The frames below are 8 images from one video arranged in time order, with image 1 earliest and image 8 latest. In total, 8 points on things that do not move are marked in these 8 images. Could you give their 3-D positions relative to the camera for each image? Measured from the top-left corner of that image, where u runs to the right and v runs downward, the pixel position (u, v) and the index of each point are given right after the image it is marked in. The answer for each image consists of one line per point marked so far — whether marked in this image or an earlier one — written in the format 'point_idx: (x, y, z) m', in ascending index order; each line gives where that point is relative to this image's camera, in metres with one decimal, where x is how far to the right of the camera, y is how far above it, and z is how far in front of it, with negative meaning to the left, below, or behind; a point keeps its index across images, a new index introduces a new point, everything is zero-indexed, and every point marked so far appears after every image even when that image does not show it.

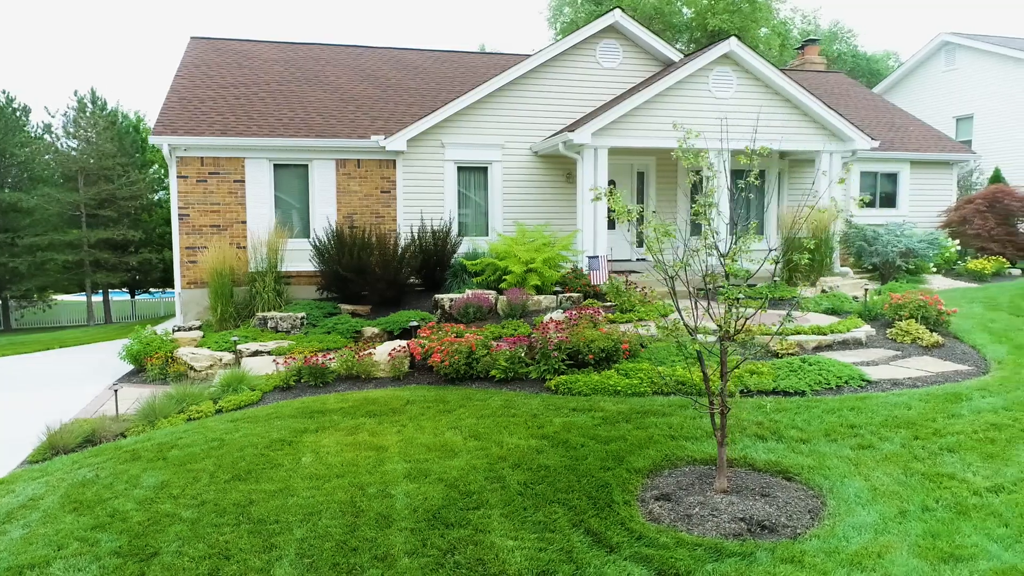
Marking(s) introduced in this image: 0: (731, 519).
0: (+1.1, -1.2, +3.9) m
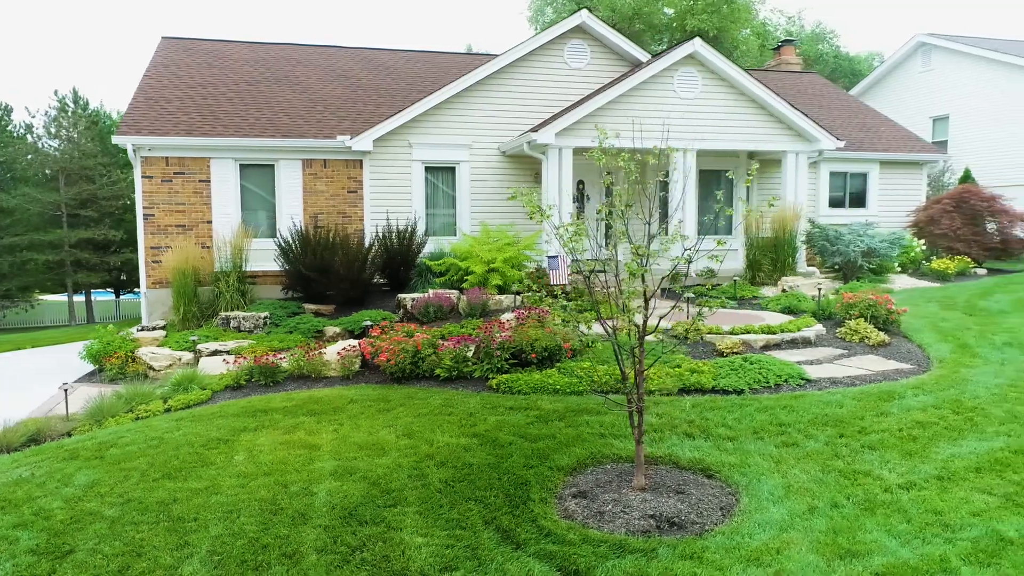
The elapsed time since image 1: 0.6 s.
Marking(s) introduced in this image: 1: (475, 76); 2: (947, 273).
0: (+0.7, -1.2, +3.9) m
1: (-0.6, +3.3, +11.4) m
2: (+6.7, +0.2, +11.5) m
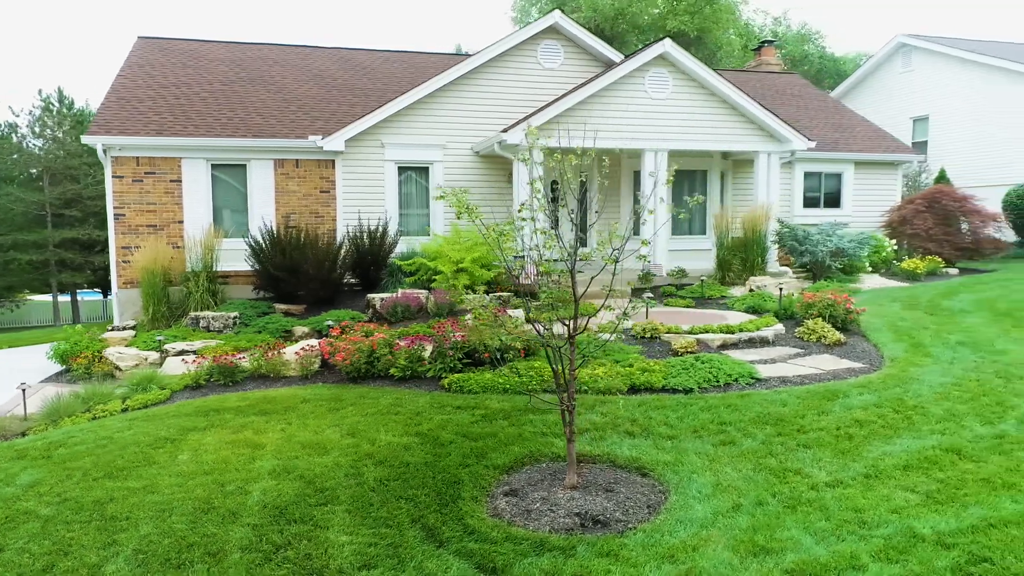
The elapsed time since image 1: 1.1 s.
0: (+0.3, -1.2, +4.0) m
1: (-1.0, +3.3, +11.4) m
2: (+6.3, +0.2, +11.6) m
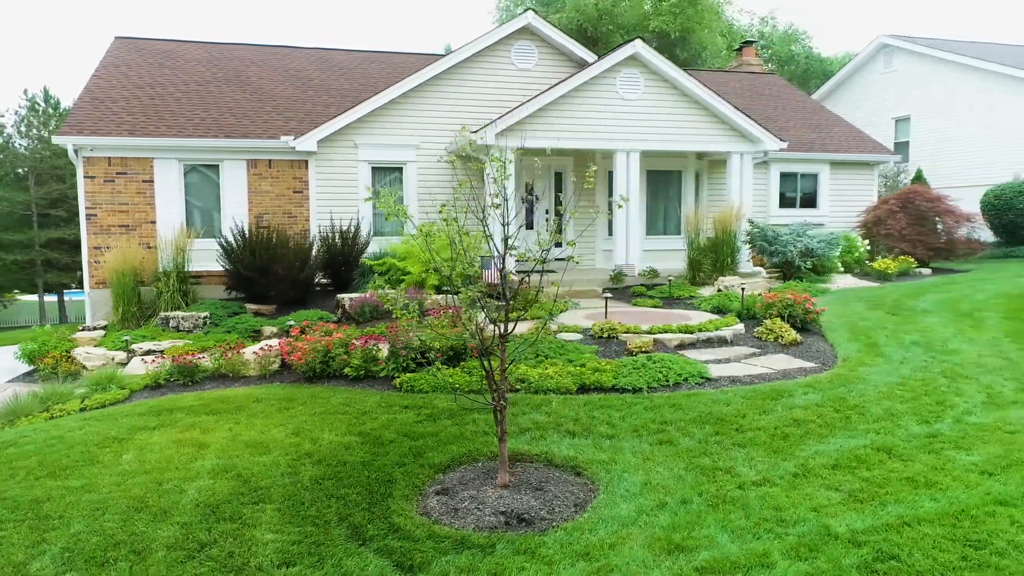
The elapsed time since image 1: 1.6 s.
0: (-0.1, -1.2, +4.0) m
1: (-1.4, +3.3, +11.5) m
2: (+5.9, +0.2, +11.7) m
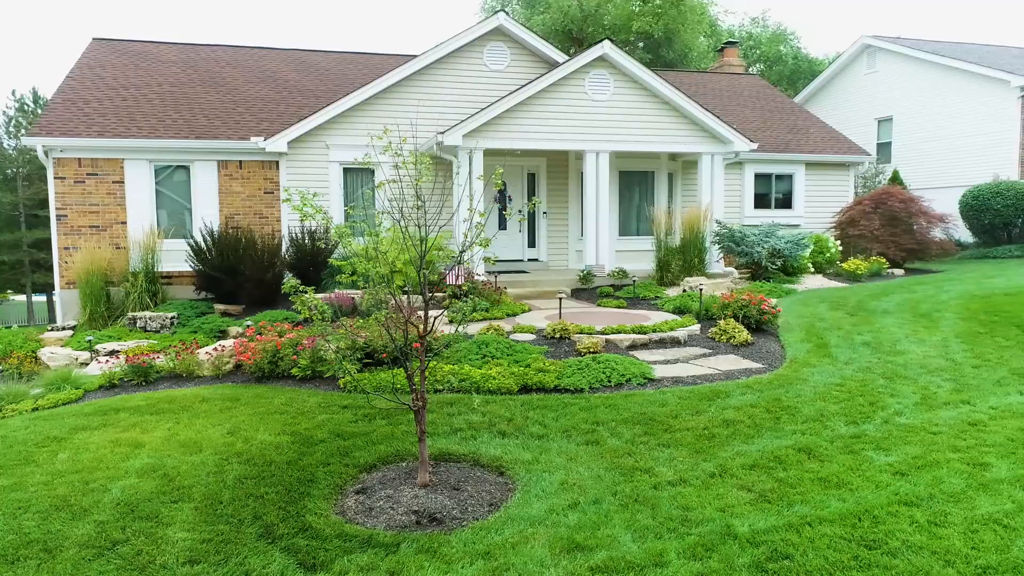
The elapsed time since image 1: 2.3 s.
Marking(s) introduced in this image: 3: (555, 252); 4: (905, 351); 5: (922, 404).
0: (-0.6, -1.2, +4.1) m
1: (-1.9, +3.3, +11.5) m
2: (+5.4, +0.2, +11.7) m
3: (+0.7, +0.6, +12.9) m
4: (+3.6, -0.6, +6.8) m
5: (+2.9, -0.8, +5.4) m
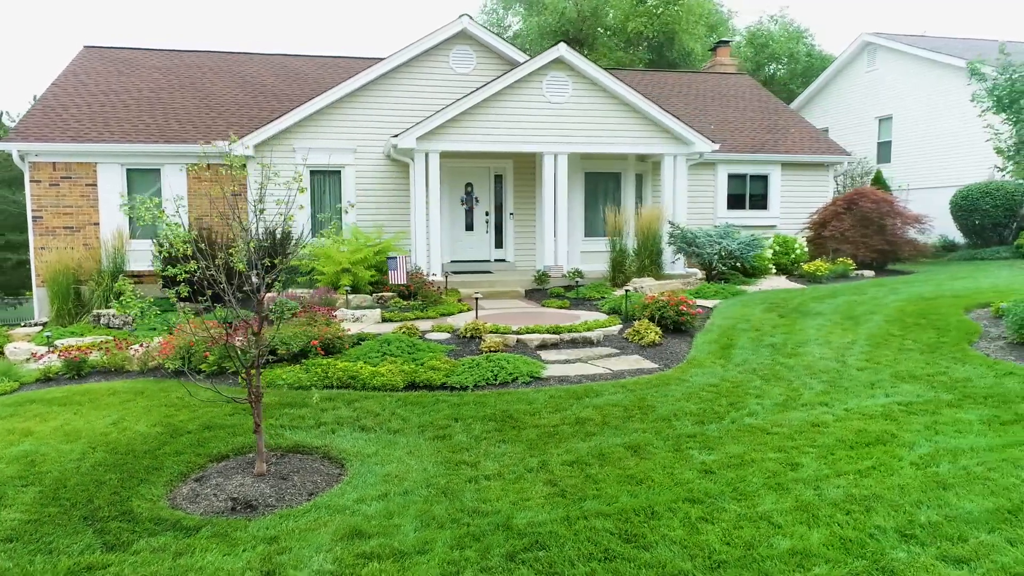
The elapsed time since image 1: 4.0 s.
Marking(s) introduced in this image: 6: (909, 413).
0: (-1.7, -1.2, +4.3) m
1: (-2.5, +3.3, +11.8) m
2: (+4.8, +0.2, +11.6) m
3: (+0.2, +0.6, +13.0) m
4: (+2.7, -0.6, +6.8) m
5: (+1.9, -0.8, +5.4) m
6: (+2.7, -0.9, +5.1) m
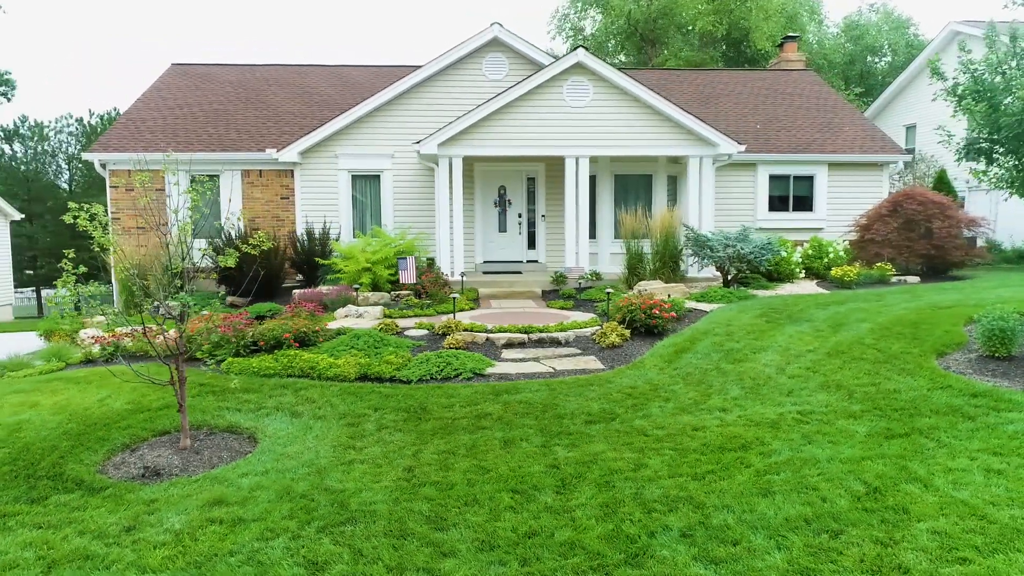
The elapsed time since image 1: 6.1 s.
0: (-2.5, -1.2, +5.0) m
1: (-2.0, +3.3, +12.5) m
2: (+5.0, +0.1, +11.1) m
3: (+0.8, +0.6, +13.3) m
4: (+2.2, -0.6, +6.8) m
5: (+1.2, -0.9, +5.5) m
6: (+2.0, -0.9, +5.1) m
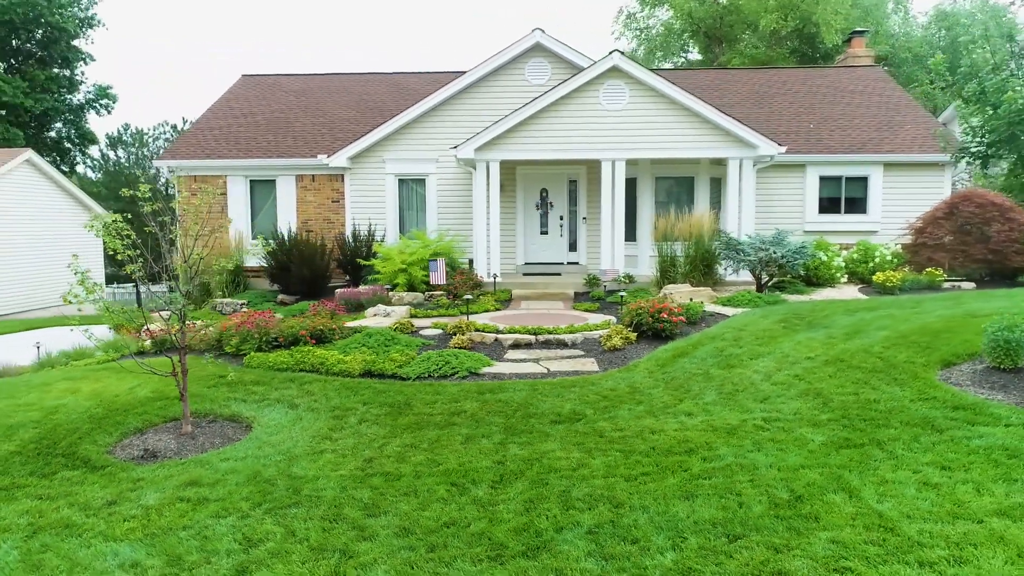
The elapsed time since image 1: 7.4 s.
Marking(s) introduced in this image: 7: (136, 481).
0: (-2.7, -1.2, +5.5) m
1: (-1.3, +3.3, +12.9) m
2: (+5.5, 0.0, +10.7) m
3: (+1.5, +0.6, +13.4) m
4: (+2.1, -0.7, +6.7) m
5: (+1.0, -0.9, +5.6) m
6: (+1.7, -1.0, +5.1) m
7: (-2.5, -1.3, +4.9) m
